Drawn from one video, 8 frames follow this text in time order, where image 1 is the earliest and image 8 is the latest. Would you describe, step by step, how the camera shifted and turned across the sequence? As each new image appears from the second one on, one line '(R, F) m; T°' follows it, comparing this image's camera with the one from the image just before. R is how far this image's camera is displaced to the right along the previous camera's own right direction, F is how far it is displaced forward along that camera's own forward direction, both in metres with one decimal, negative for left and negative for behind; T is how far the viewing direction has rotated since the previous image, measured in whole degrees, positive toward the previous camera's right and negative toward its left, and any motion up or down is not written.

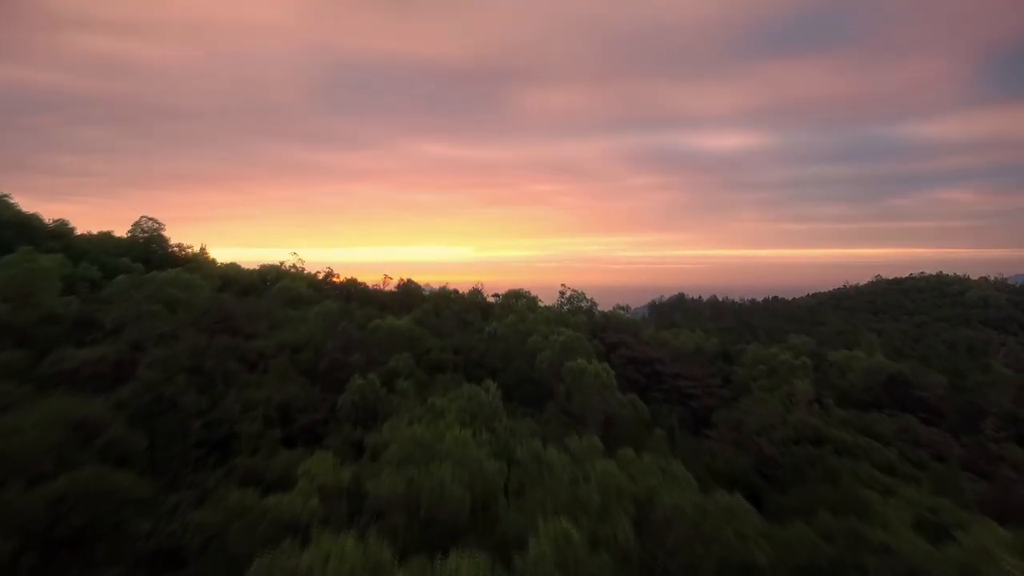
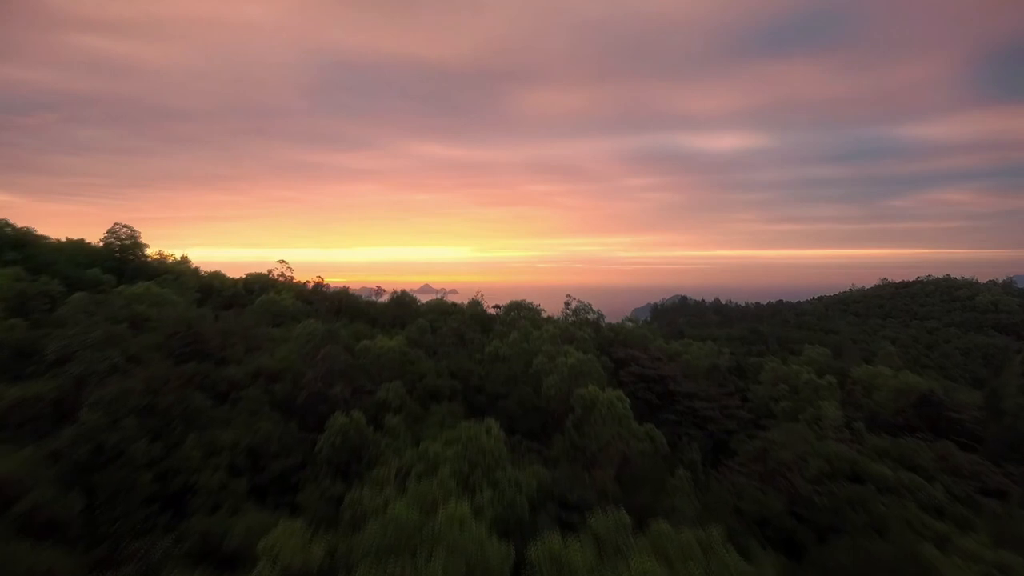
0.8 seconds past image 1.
(0.0, +0.9) m; 0°
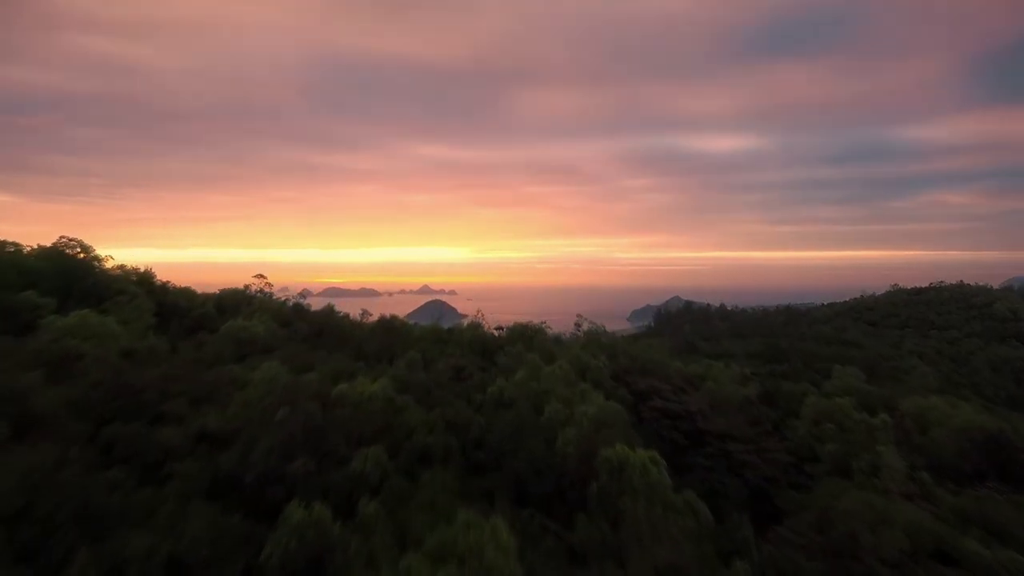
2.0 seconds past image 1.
(-0.1, +1.6) m; 0°
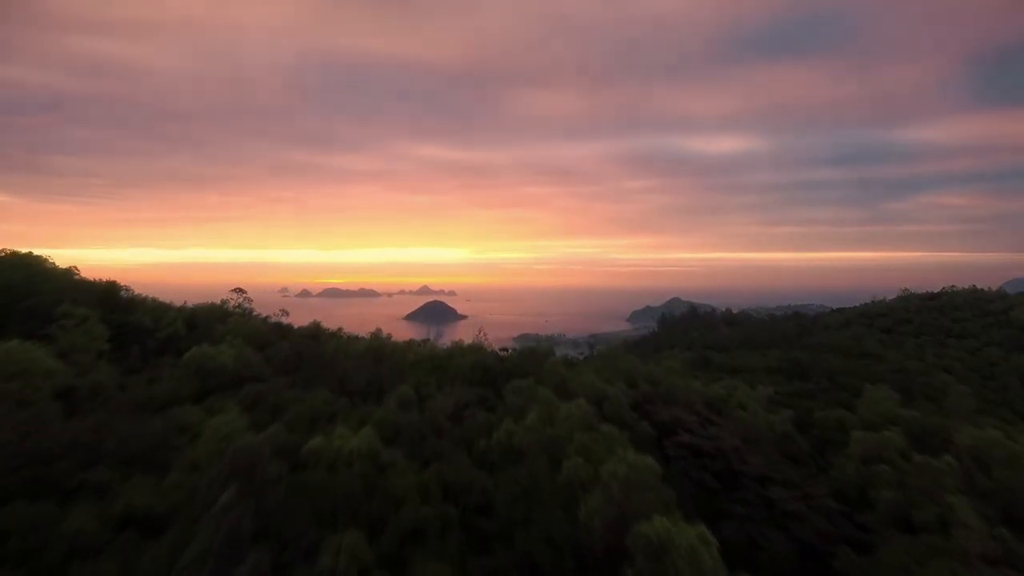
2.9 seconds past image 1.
(-0.1, +1.4) m; 0°
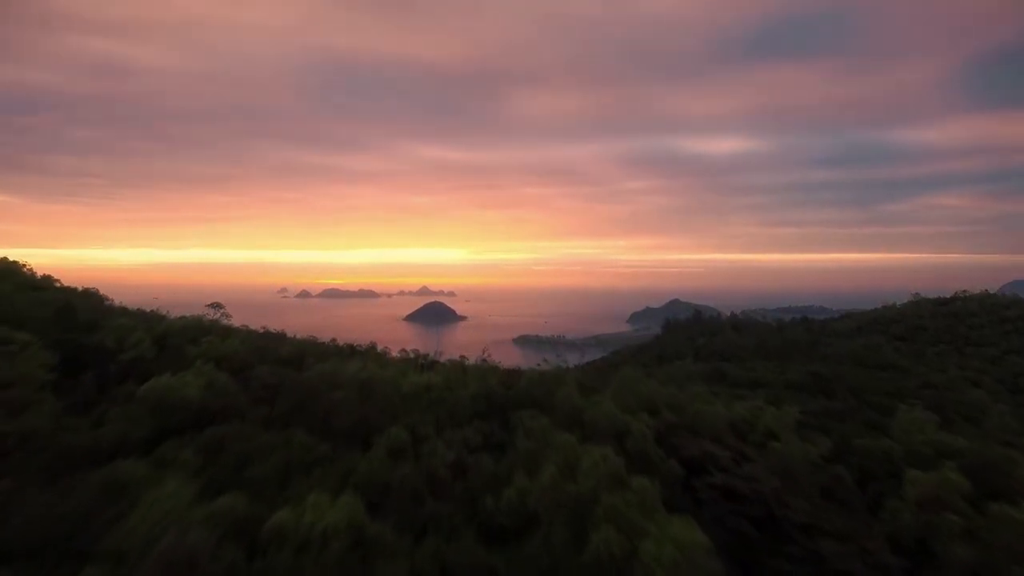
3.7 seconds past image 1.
(-0.1, +1.2) m; 0°
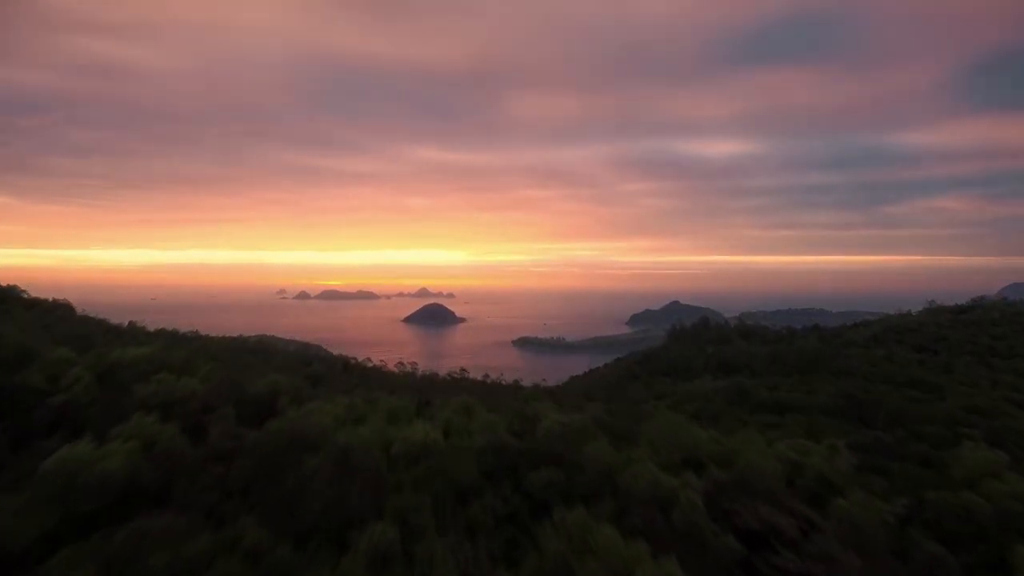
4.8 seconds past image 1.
(-0.1, +1.7) m; 0°
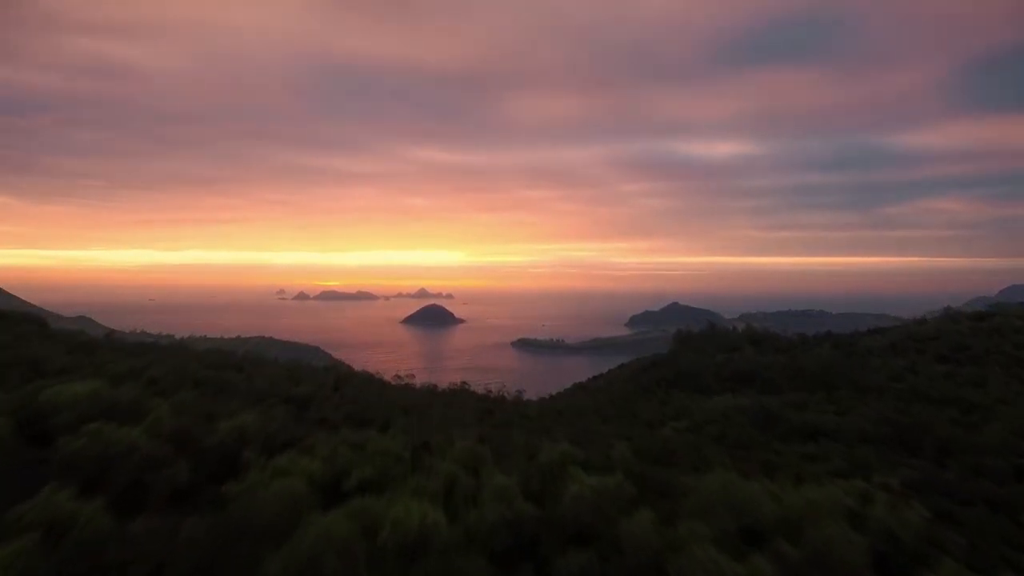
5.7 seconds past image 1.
(-0.1, +1.6) m; 0°
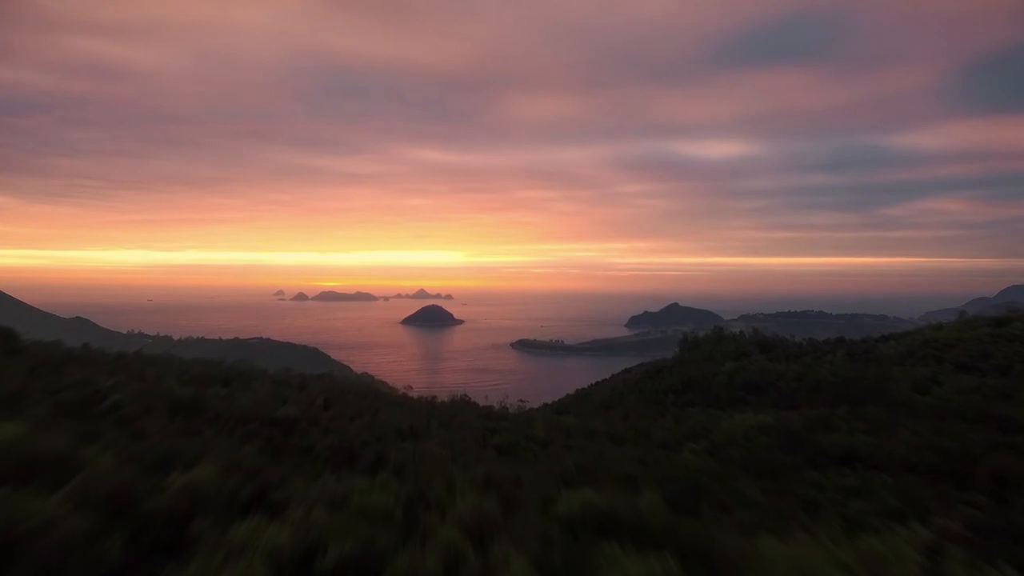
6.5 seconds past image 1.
(-0.1, +1.5) m; 0°
